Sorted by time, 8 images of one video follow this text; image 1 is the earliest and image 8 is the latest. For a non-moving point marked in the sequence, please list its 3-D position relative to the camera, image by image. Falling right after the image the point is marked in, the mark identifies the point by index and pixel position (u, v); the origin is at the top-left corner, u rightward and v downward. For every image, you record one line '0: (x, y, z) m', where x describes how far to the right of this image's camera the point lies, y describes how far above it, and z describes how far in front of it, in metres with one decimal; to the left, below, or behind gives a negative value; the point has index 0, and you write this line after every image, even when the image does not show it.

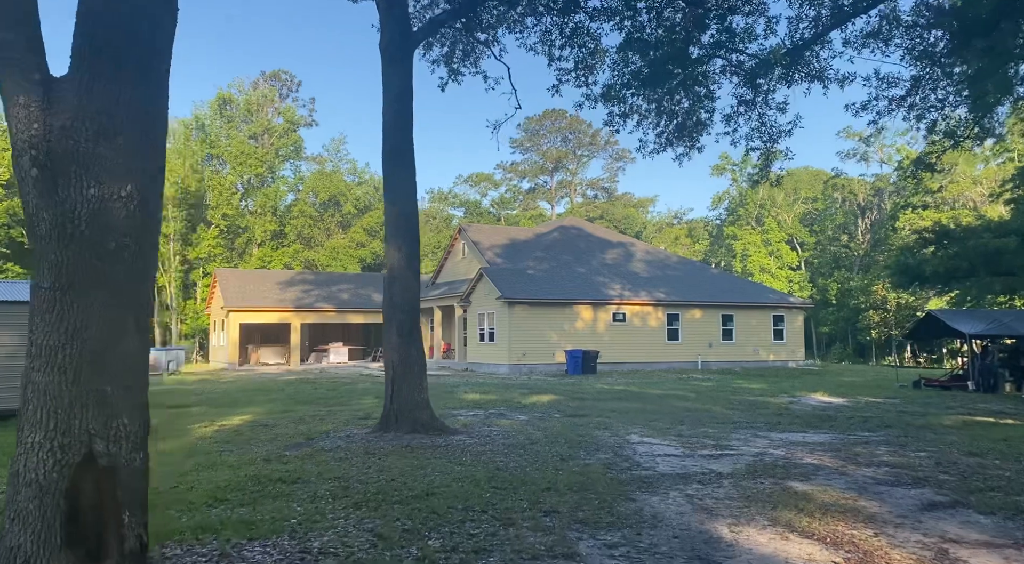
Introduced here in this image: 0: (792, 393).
0: (+6.8, -2.7, +19.7) m
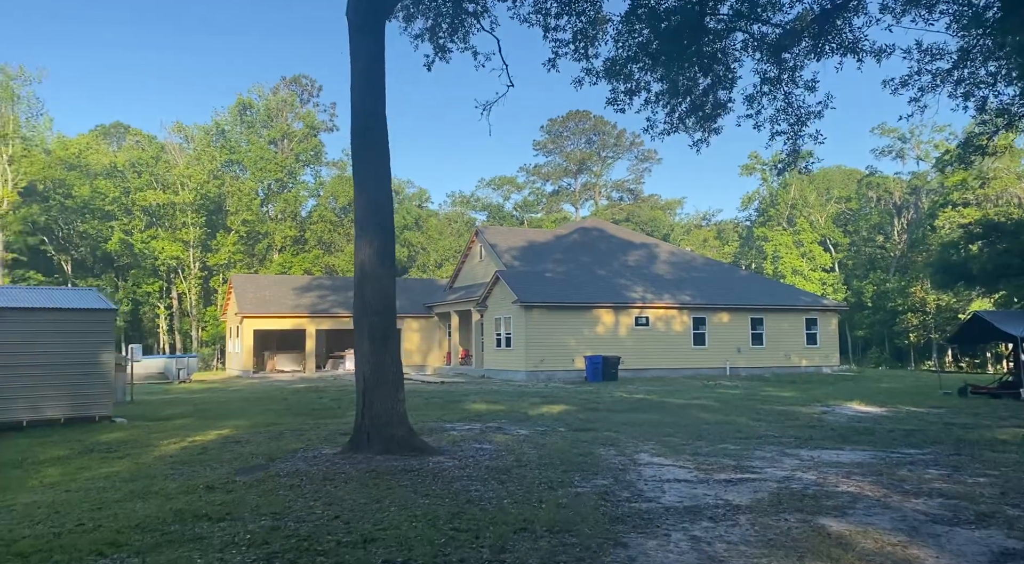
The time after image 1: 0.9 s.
0: (+7.1, -2.7, +18.3) m
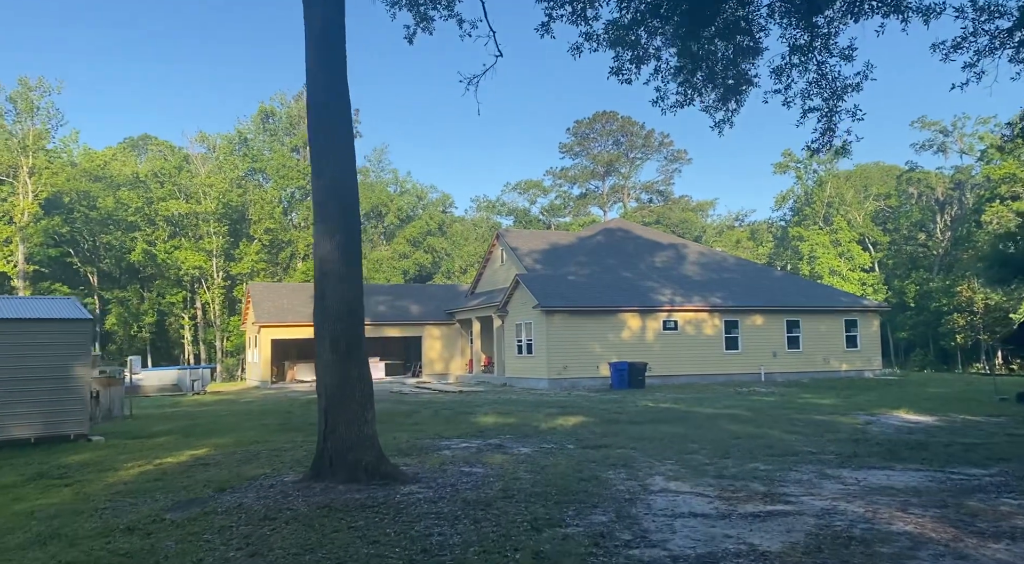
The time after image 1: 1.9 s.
0: (+7.4, -2.6, +16.8) m
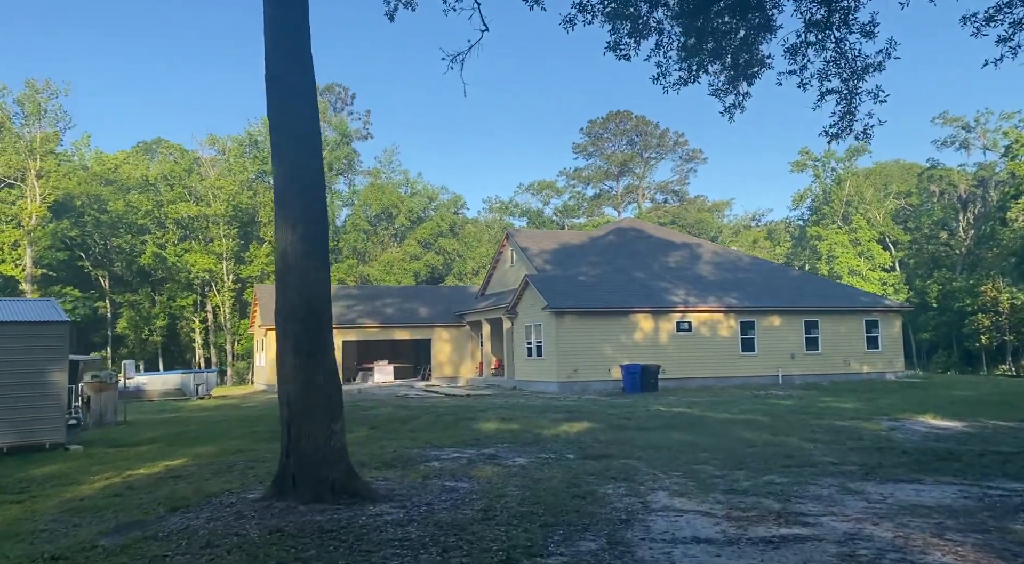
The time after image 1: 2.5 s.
0: (+7.5, -2.6, +15.9) m
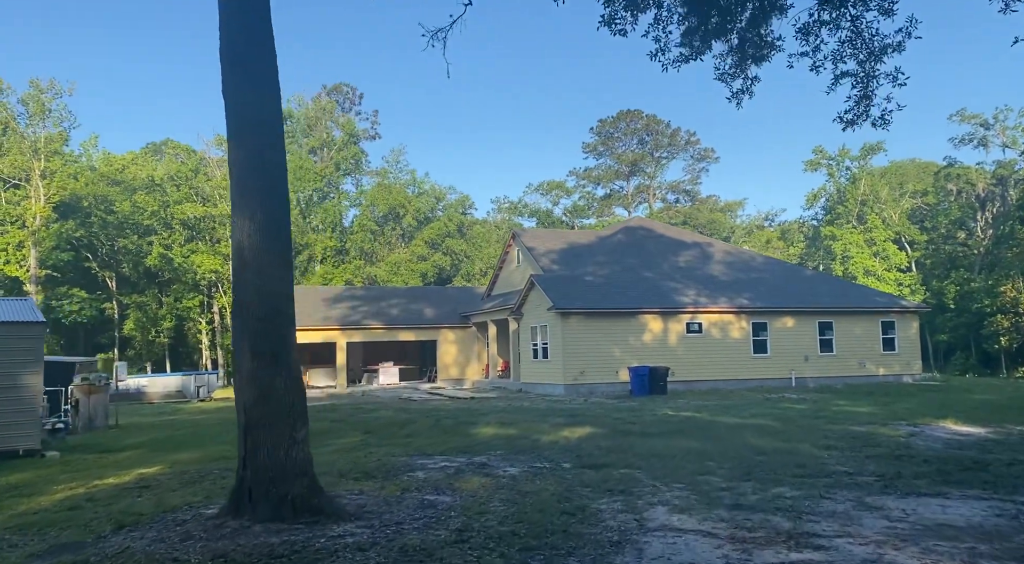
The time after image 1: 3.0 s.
0: (+7.5, -2.6, +15.2) m
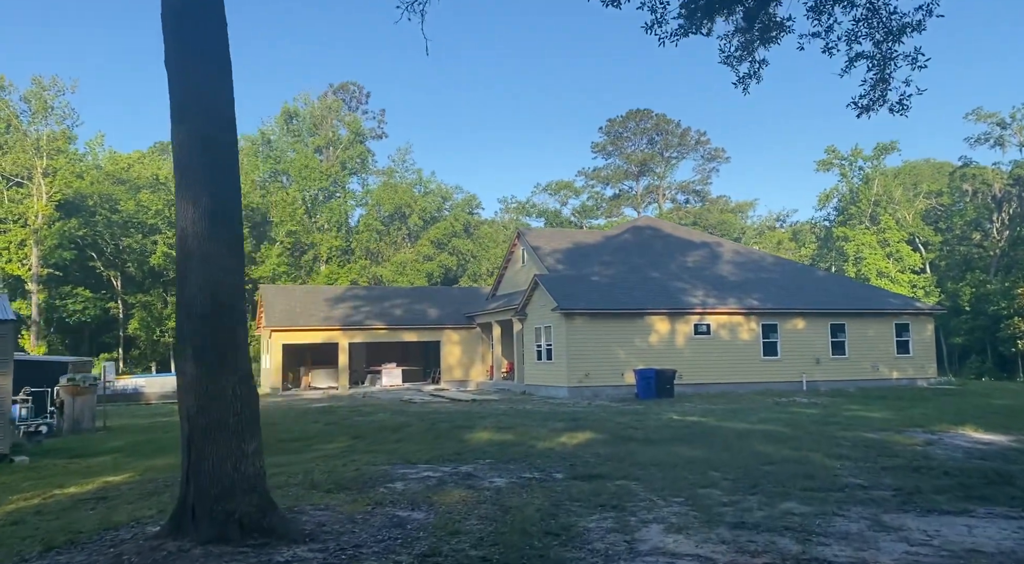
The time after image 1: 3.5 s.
0: (+7.5, -2.6, +14.5) m
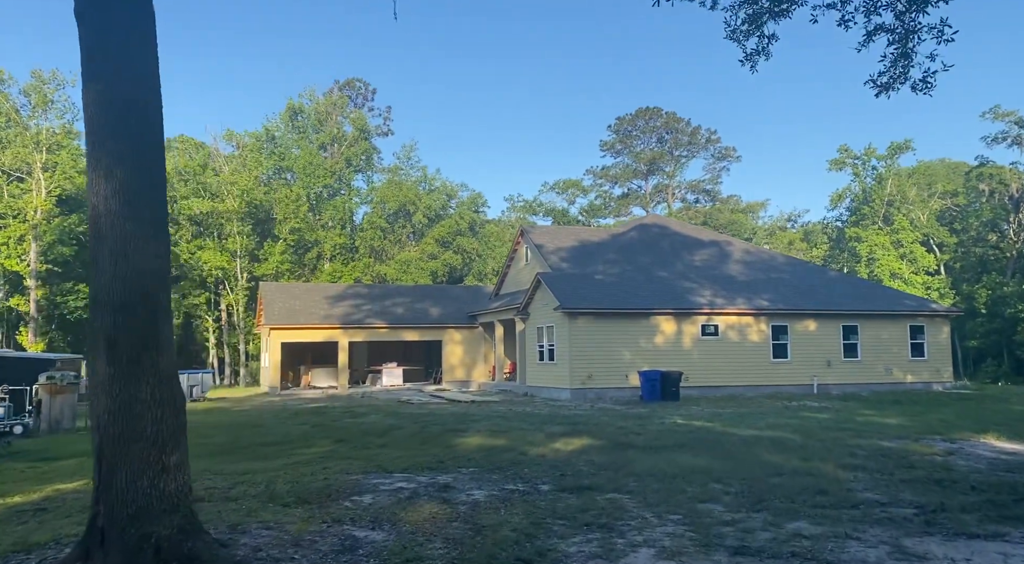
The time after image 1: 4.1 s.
0: (+7.4, -2.6, +13.7) m
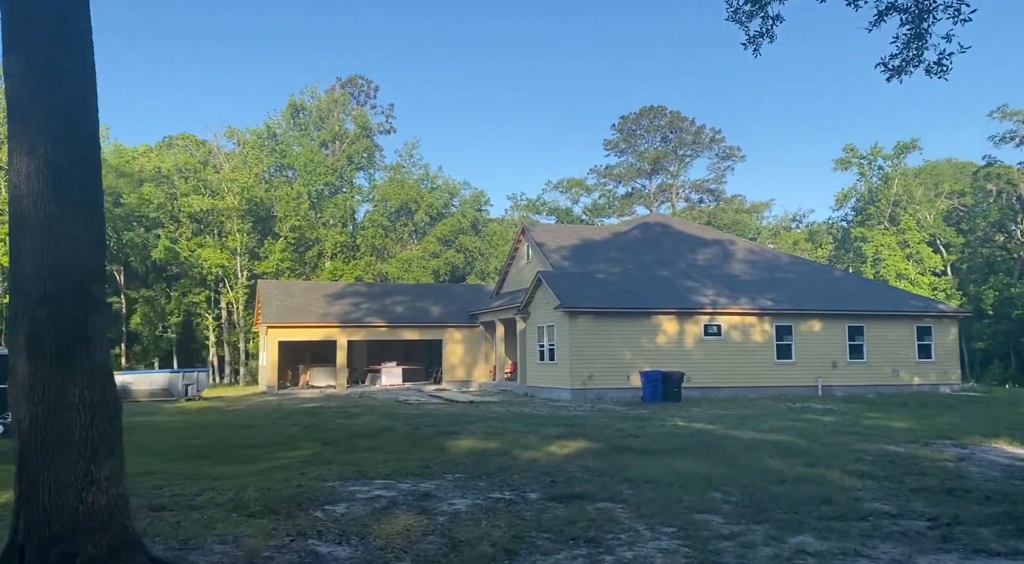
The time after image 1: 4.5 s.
0: (+7.3, -2.5, +13.3) m
